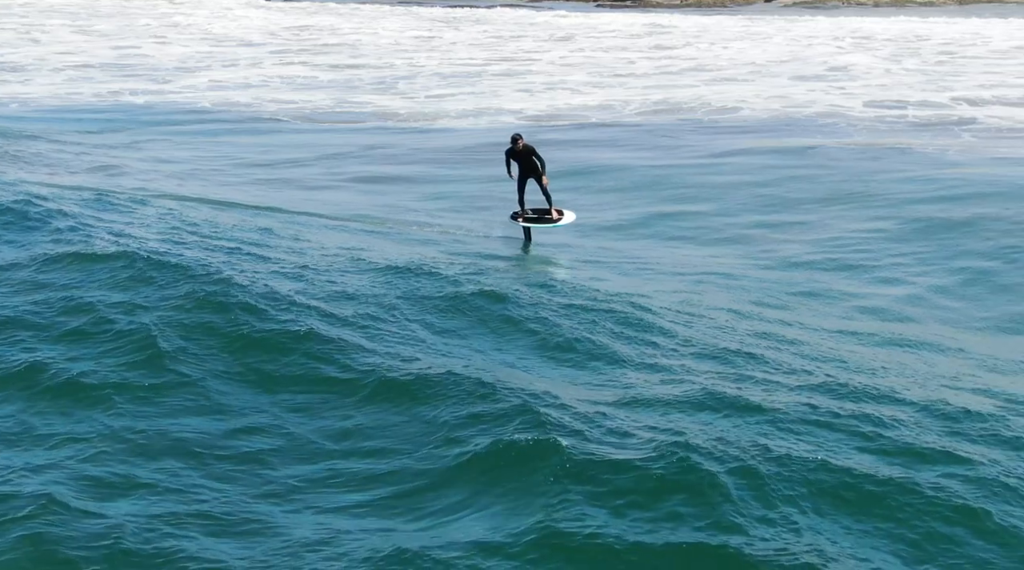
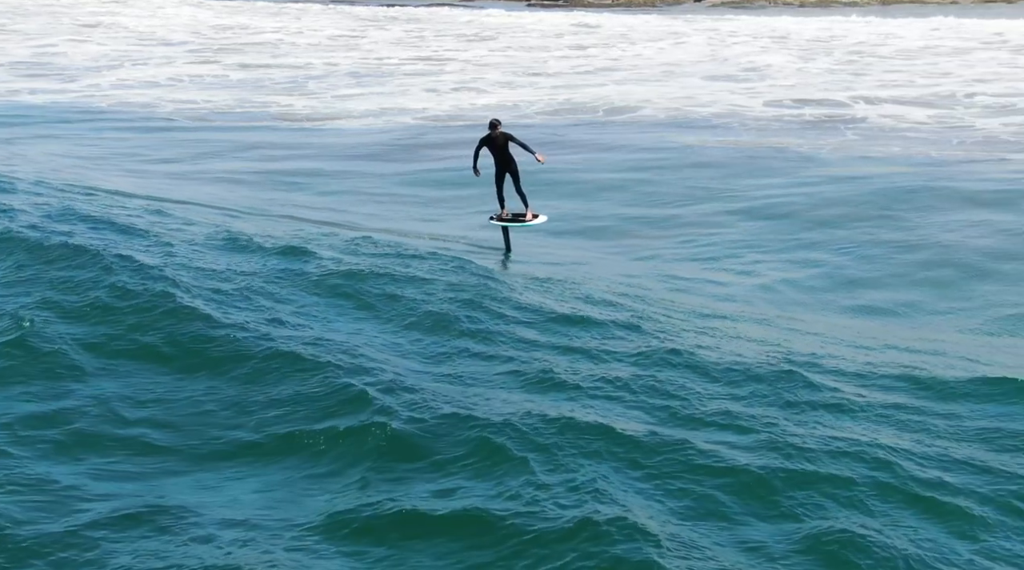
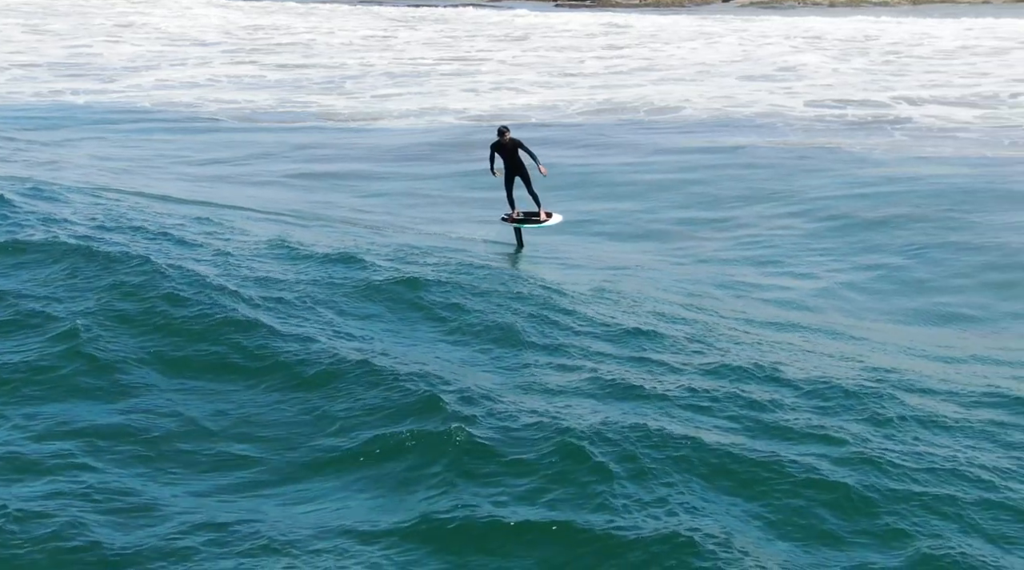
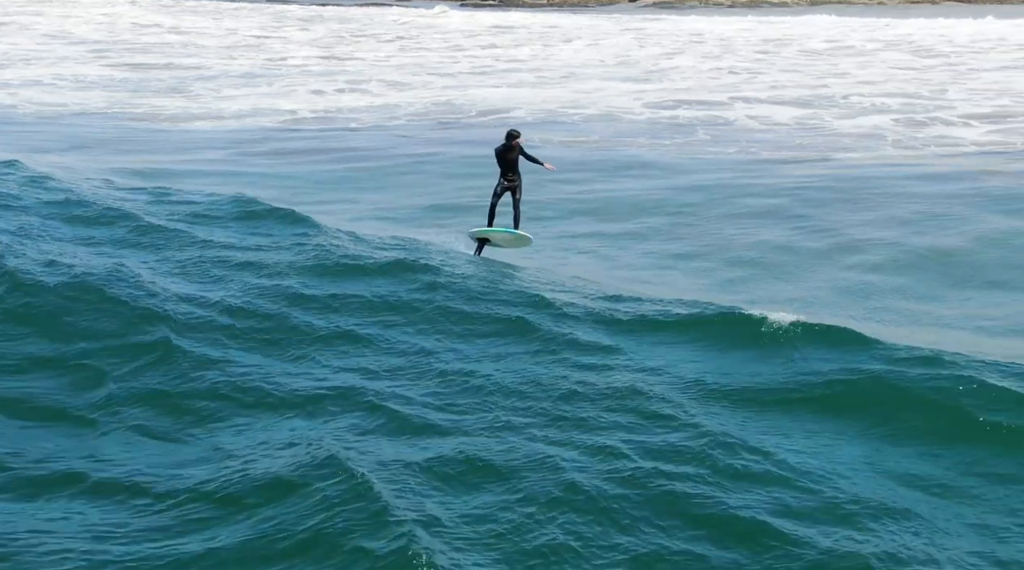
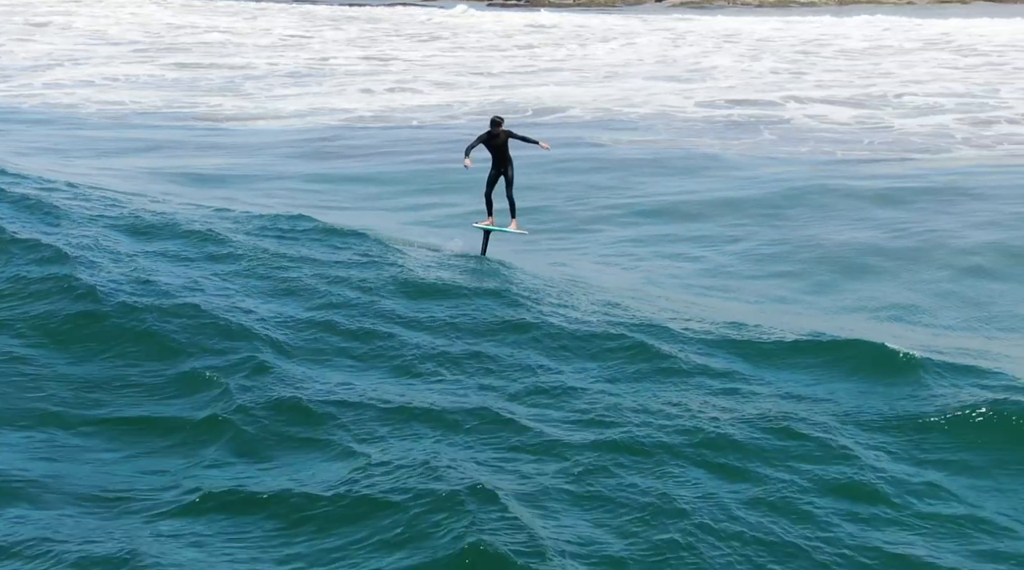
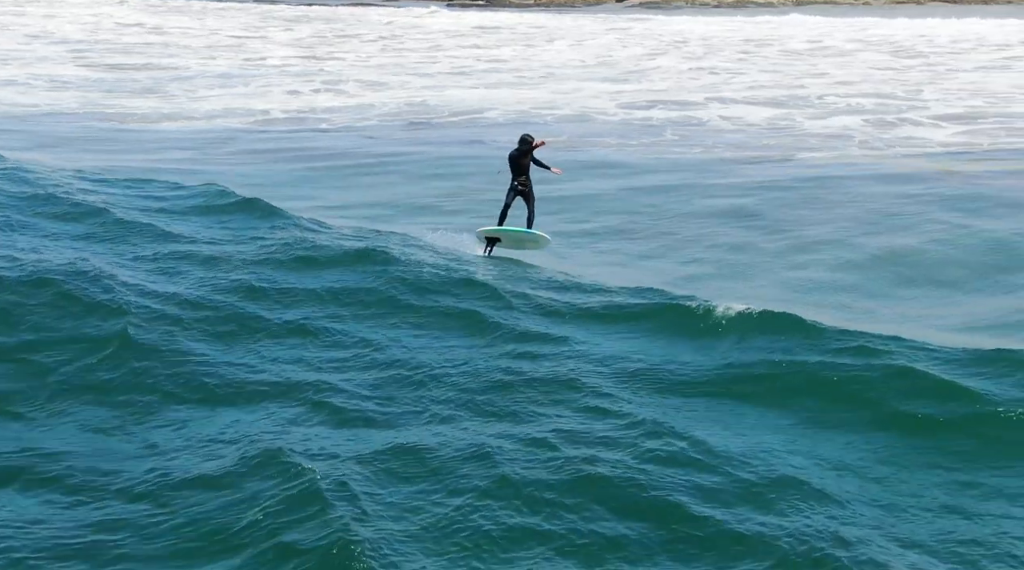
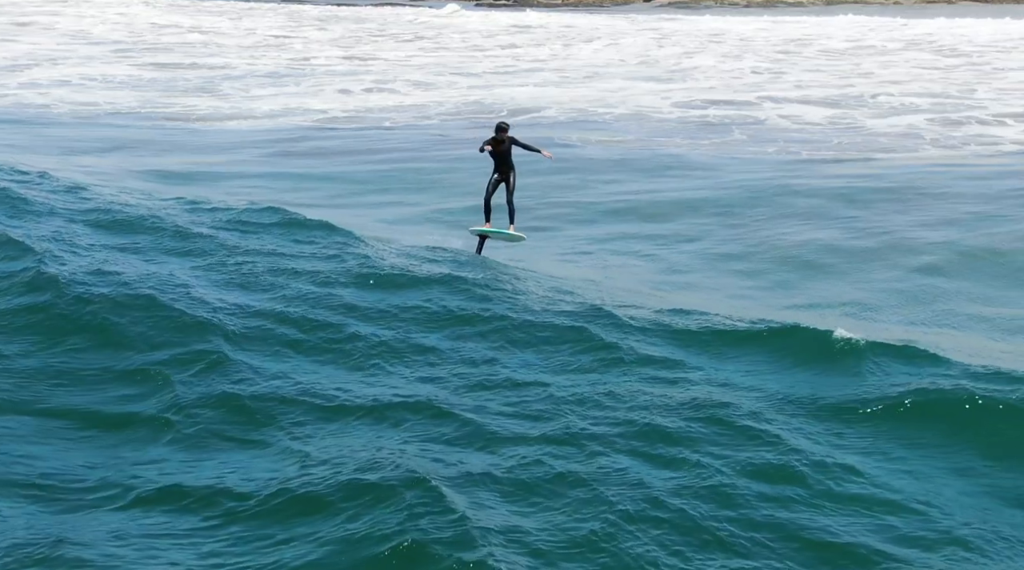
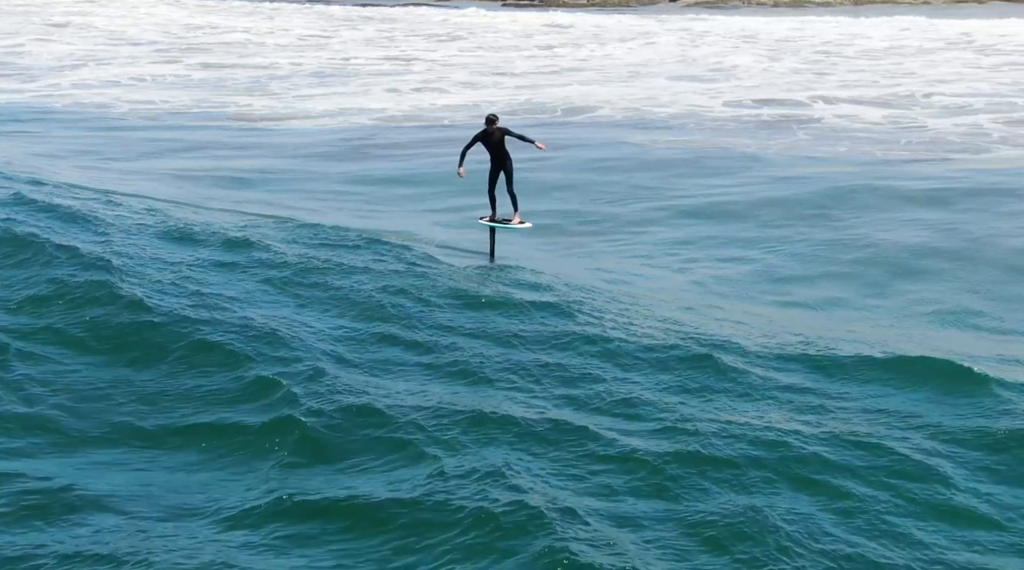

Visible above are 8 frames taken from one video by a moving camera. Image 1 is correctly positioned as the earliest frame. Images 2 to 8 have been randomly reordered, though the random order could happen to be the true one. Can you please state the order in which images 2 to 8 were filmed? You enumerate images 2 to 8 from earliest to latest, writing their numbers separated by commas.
3, 2, 8, 5, 7, 4, 6
